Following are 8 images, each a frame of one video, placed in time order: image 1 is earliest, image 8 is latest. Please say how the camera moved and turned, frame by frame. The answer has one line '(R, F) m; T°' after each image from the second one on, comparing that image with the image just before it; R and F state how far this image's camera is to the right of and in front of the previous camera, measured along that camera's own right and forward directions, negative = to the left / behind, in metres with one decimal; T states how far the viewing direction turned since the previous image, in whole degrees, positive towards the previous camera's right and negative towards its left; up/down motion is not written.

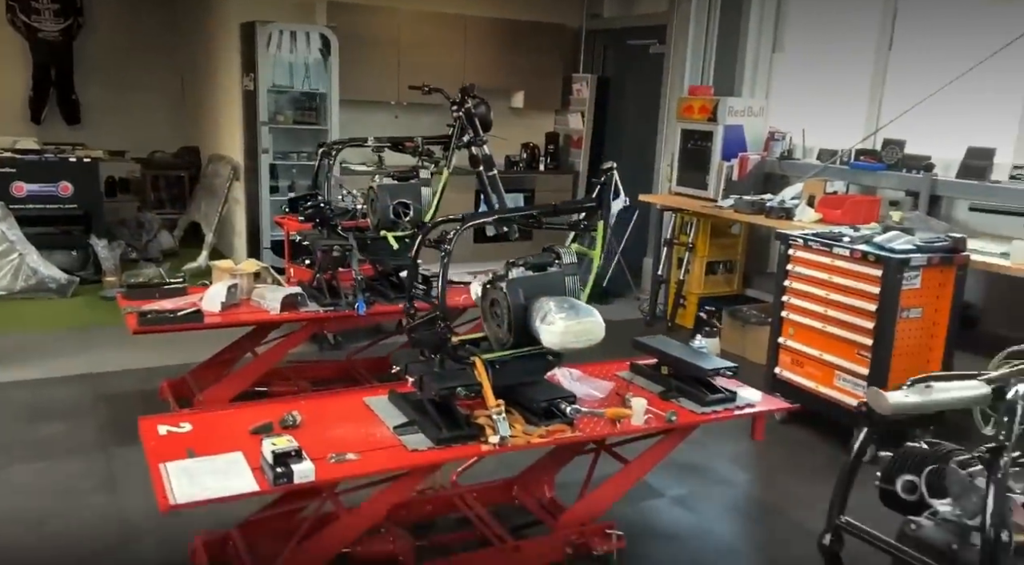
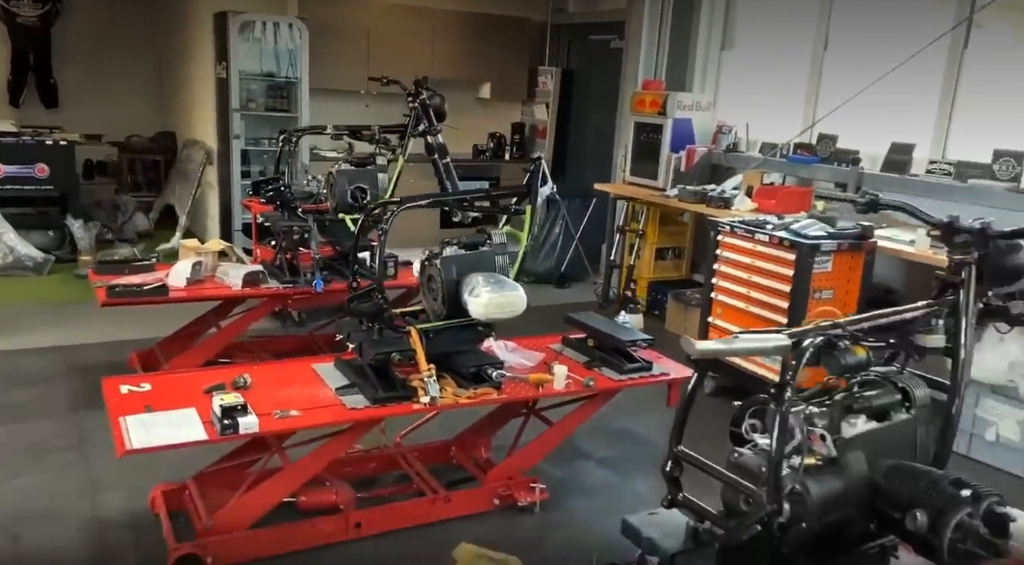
(+0.2, -0.3) m; +1°
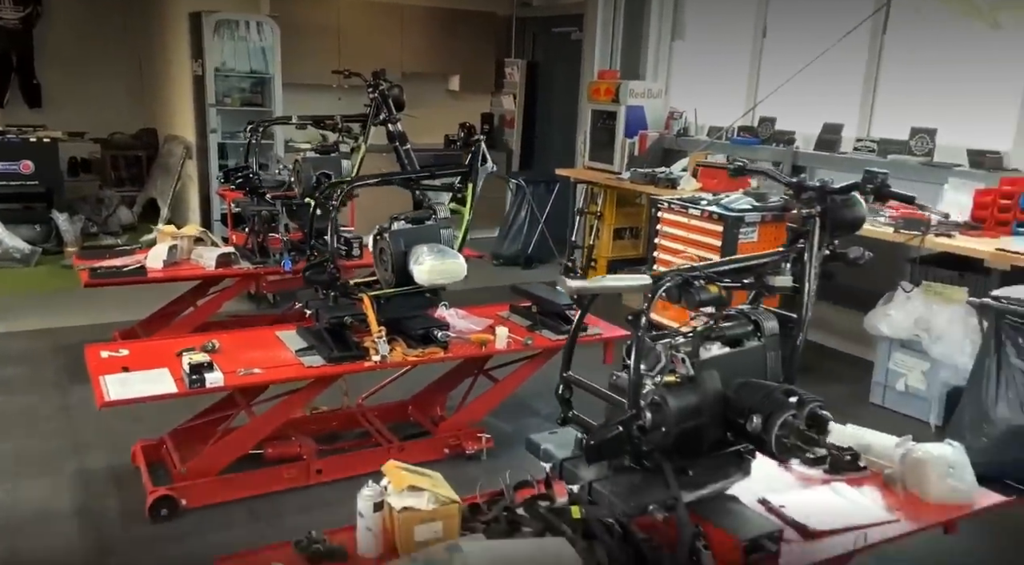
(+0.2, -0.3) m; +1°
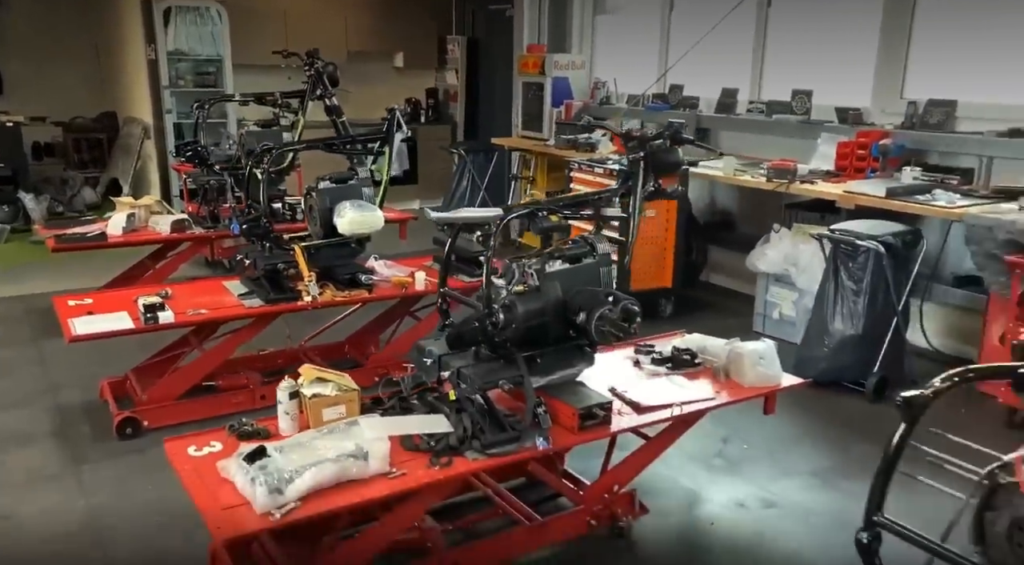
(+0.3, -0.5) m; +2°
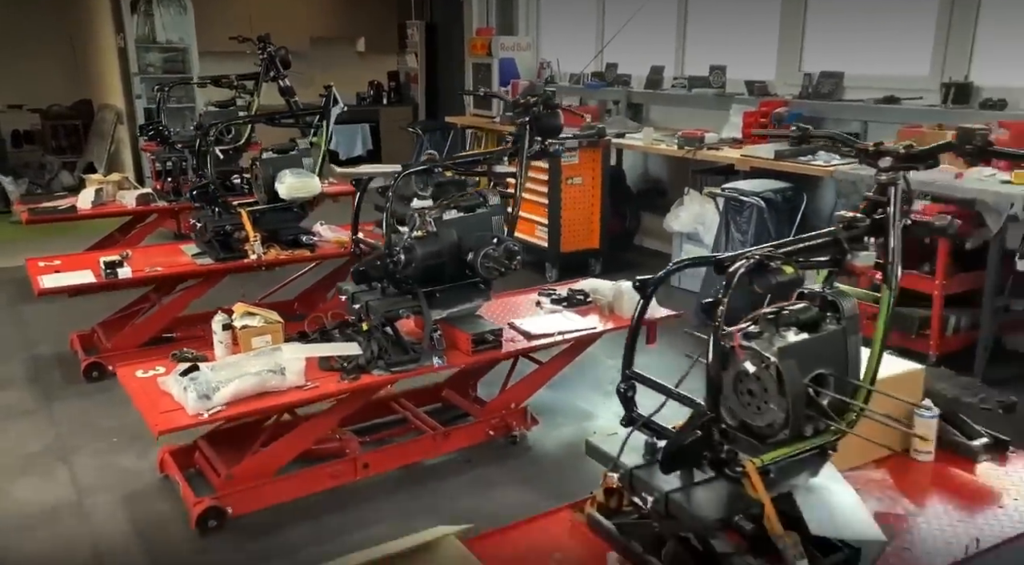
(+0.3, -0.4) m; +1°
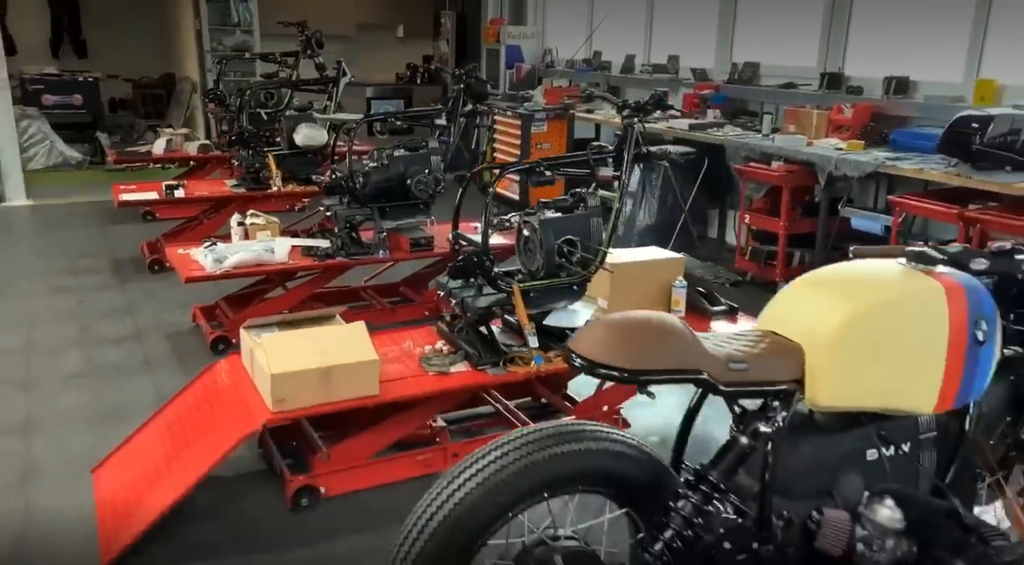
(+0.7, -1.2) m; -5°
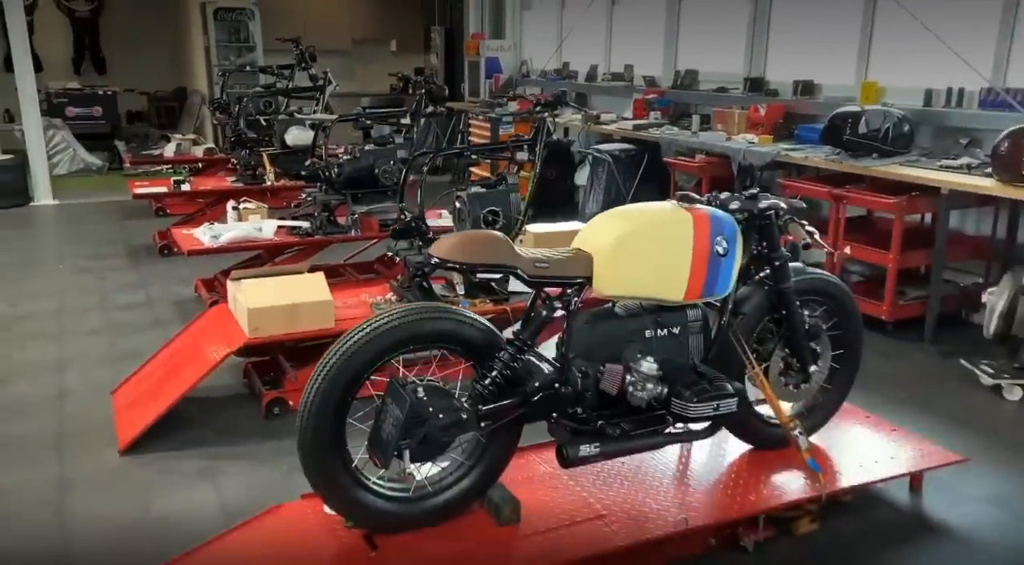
(+0.3, -0.7) m; -1°
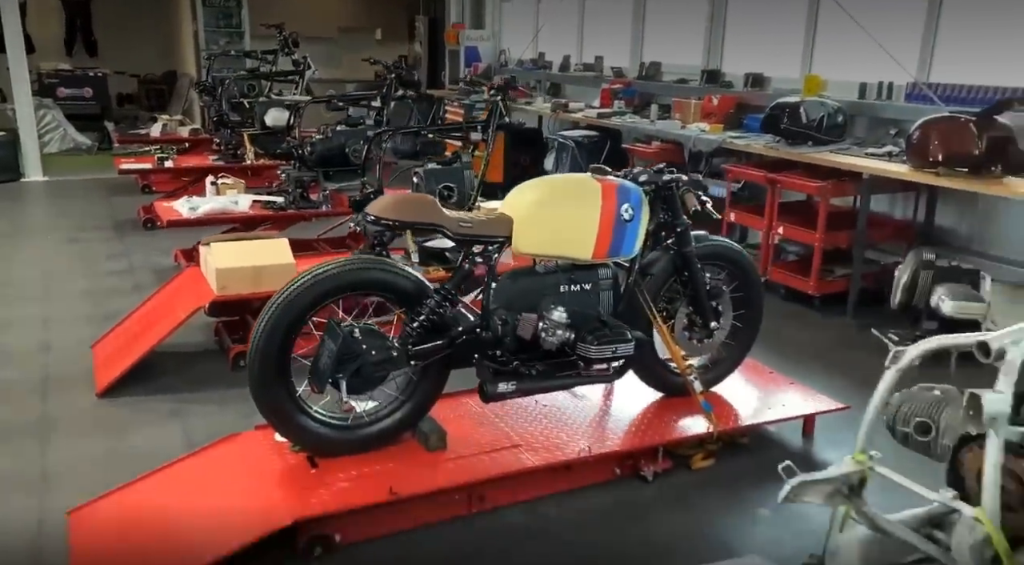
(+0.2, -0.3) m; 0°
